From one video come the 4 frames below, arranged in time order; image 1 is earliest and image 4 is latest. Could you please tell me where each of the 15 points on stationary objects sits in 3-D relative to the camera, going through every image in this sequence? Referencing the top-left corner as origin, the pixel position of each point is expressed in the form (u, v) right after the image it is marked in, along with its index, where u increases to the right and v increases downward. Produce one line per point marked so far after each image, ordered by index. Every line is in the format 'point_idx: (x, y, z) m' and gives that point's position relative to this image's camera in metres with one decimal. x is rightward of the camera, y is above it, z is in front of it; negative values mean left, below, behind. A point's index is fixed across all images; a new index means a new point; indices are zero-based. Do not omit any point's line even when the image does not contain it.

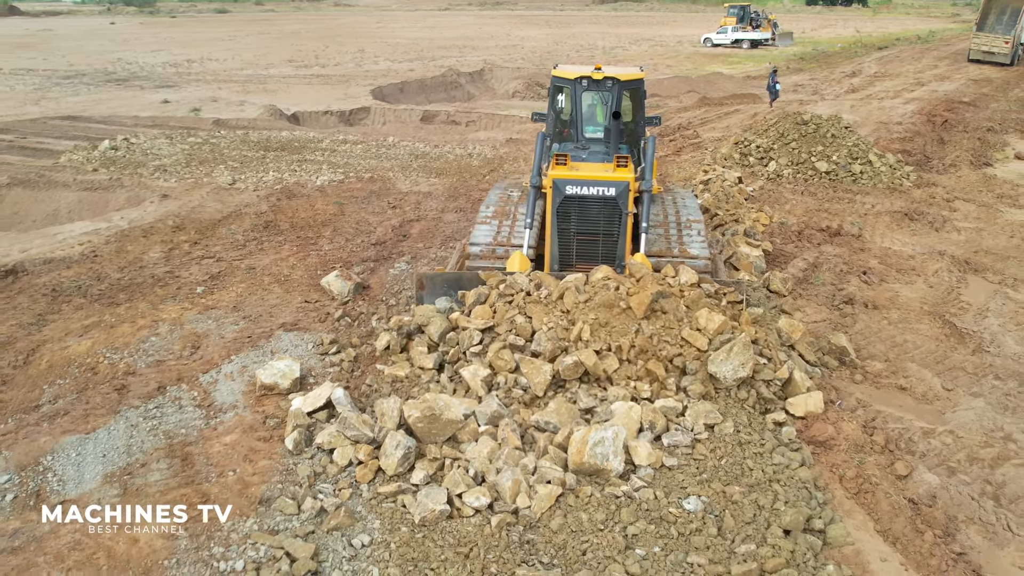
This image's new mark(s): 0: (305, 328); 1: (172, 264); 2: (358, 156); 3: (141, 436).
0: (-2.2, -0.4, +7.0) m
1: (-4.6, +0.3, +9.0) m
2: (-3.4, +2.9, +14.6) m
3: (-3.0, -1.2, +5.4) m
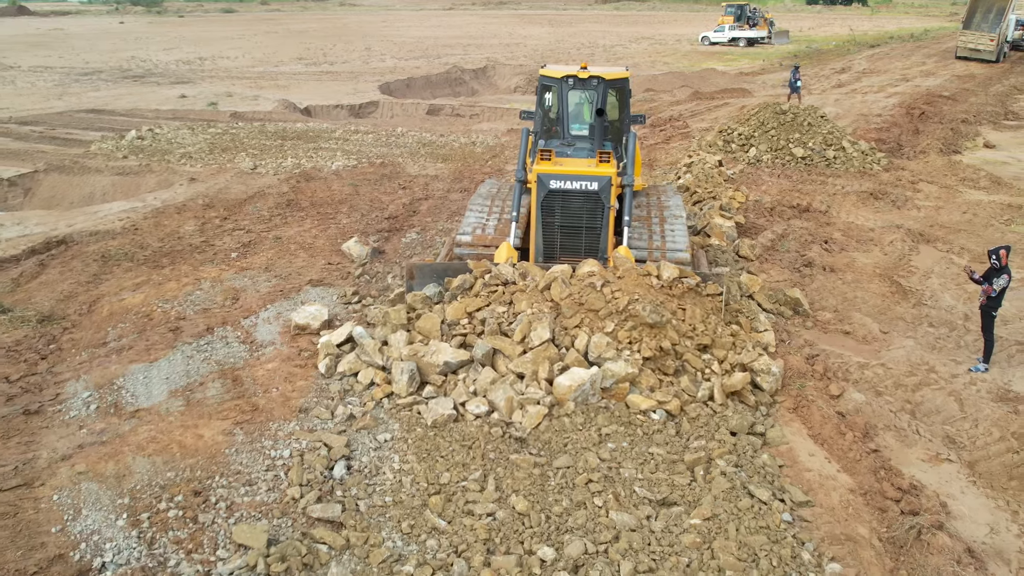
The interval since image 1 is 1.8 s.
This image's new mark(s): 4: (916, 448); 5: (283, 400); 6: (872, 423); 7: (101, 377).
0: (-2.2, 0.0, +8.0) m
1: (-4.6, +0.8, +10.0) m
2: (-3.3, +3.4, +15.6) m
3: (-3.1, -0.7, +6.5) m
4: (+3.3, -1.3, +5.5) m
5: (-2.0, -1.0, +5.9) m
6: (+3.1, -1.2, +5.7) m
7: (-3.9, -0.8, +6.3) m
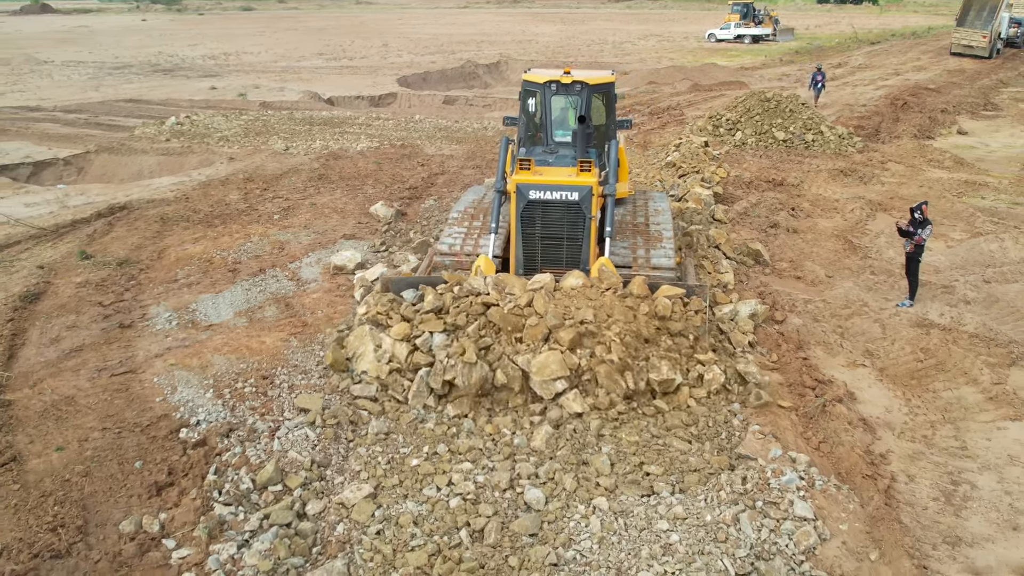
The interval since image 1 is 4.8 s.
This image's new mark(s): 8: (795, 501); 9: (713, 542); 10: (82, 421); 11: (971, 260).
0: (-2.1, +0.7, +9.4) m
1: (-4.5, +1.5, +11.4) m
2: (-3.1, +4.1, +17.0) m
3: (-3.0, -0.1, +7.8) m
4: (+3.3, -0.7, +6.7) m
5: (-2.0, -0.3, +7.3) m
6: (+3.1, -0.6, +7.0) m
7: (-3.9, -0.2, +7.7) m
8: (+2.0, -1.5, +4.7) m
9: (+1.3, -1.7, +4.4) m
10: (-3.7, -1.1, +5.8) m
11: (+6.0, +0.4, +8.8) m
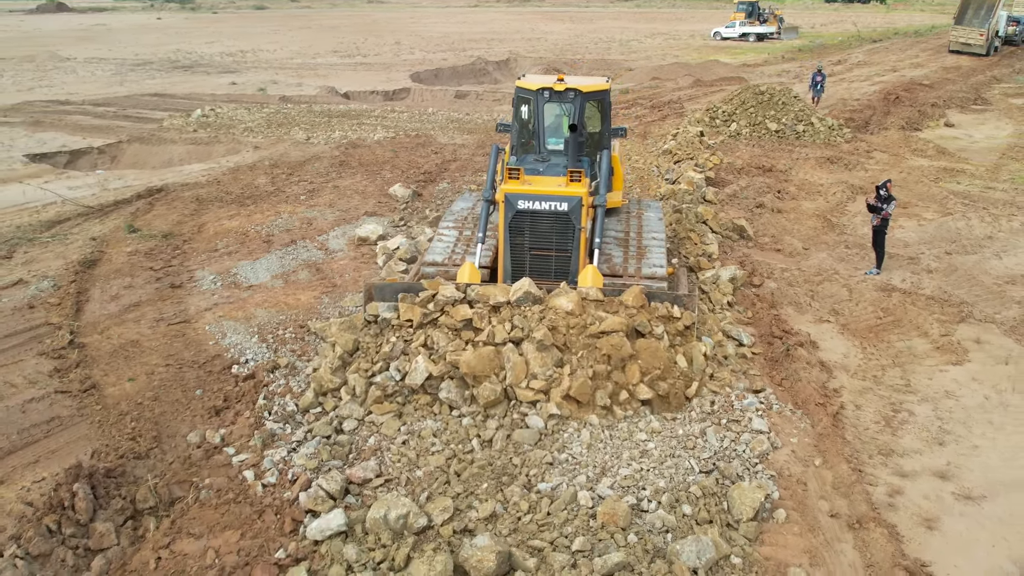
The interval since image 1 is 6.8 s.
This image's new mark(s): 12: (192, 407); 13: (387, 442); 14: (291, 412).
0: (-2.0, +1.1, +10.3) m
1: (-4.4, +1.9, +12.4) m
2: (-2.9, +4.5, +17.9) m
3: (-3.0, +0.4, +8.8) m
4: (+3.4, -0.3, +7.6) m
5: (-2.0, +0.1, +8.2) m
6: (+3.2, -0.2, +7.9) m
7: (-3.8, +0.3, +8.7) m
8: (+2.0, -1.1, +5.5) m
9: (+1.3, -1.3, +5.2) m
10: (-3.7, -0.7, +6.7) m
11: (+6.1, +0.8, +9.6) m
12: (-2.9, -1.1, +6.0) m
13: (-1.0, -1.3, +5.5) m
14: (-2.0, -1.1, +5.9) m
